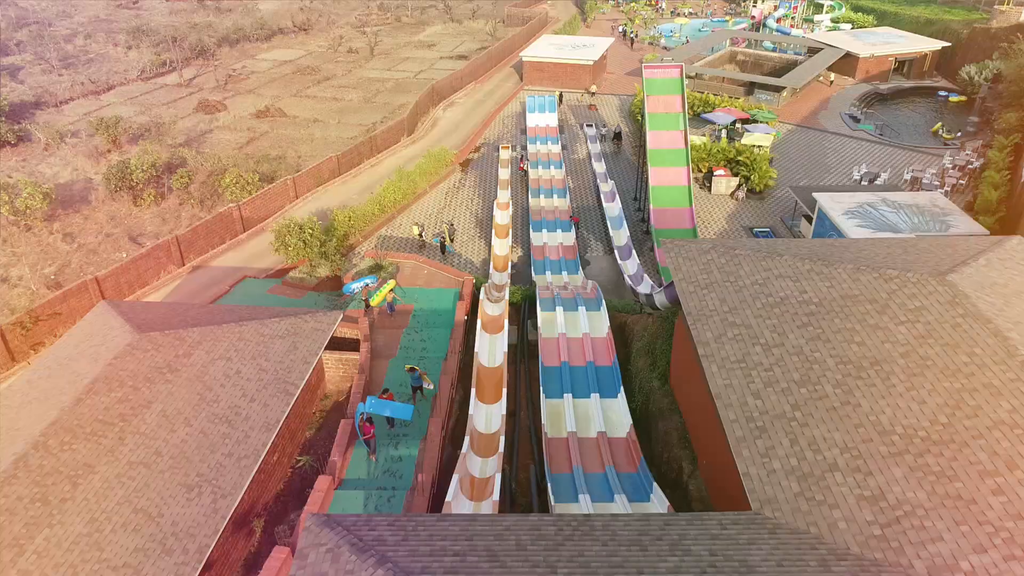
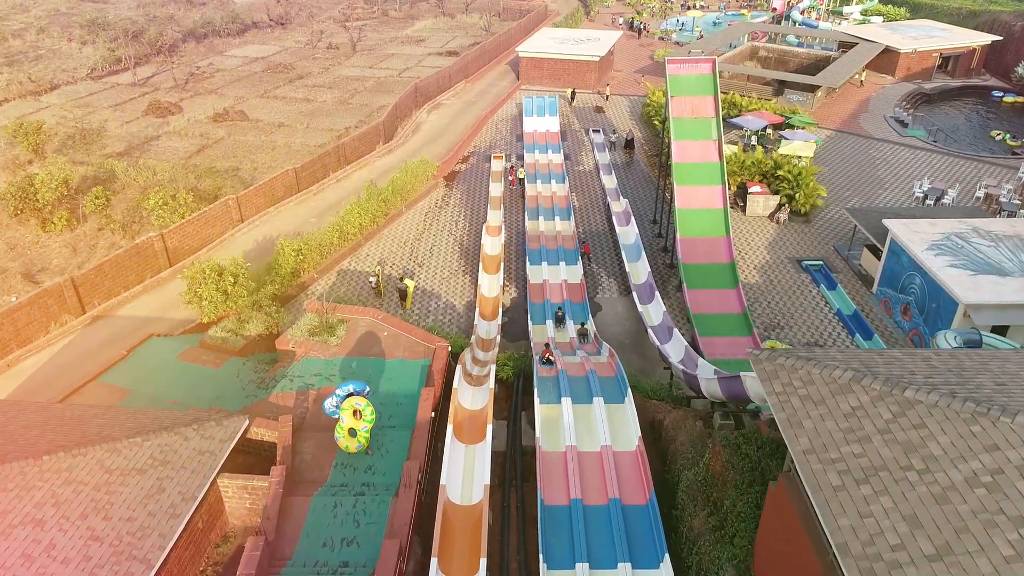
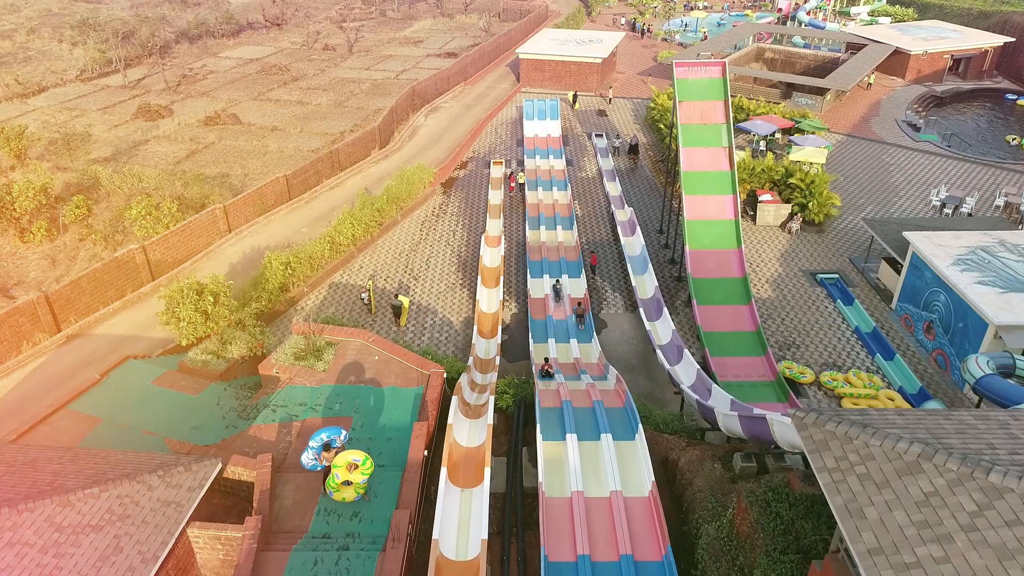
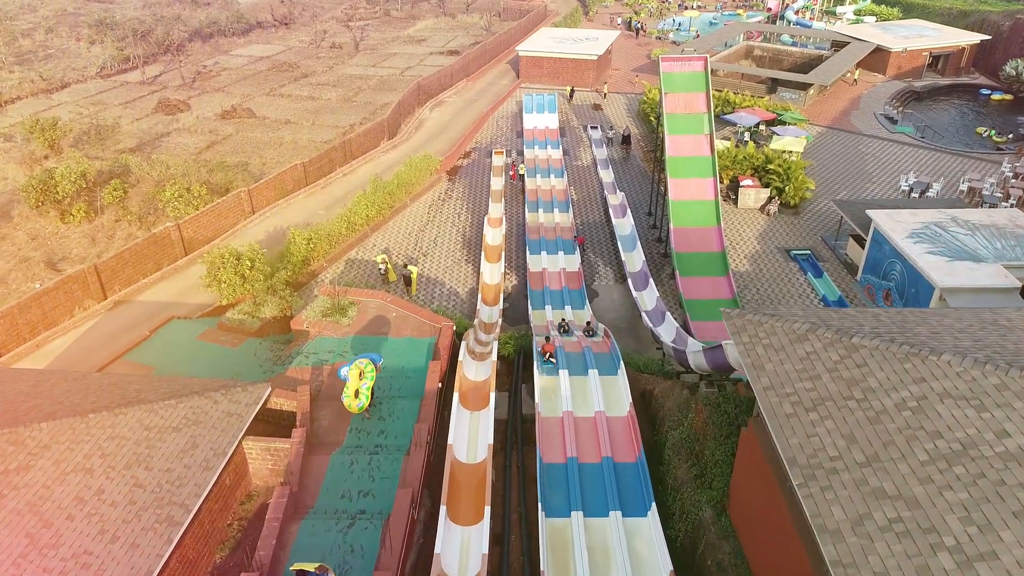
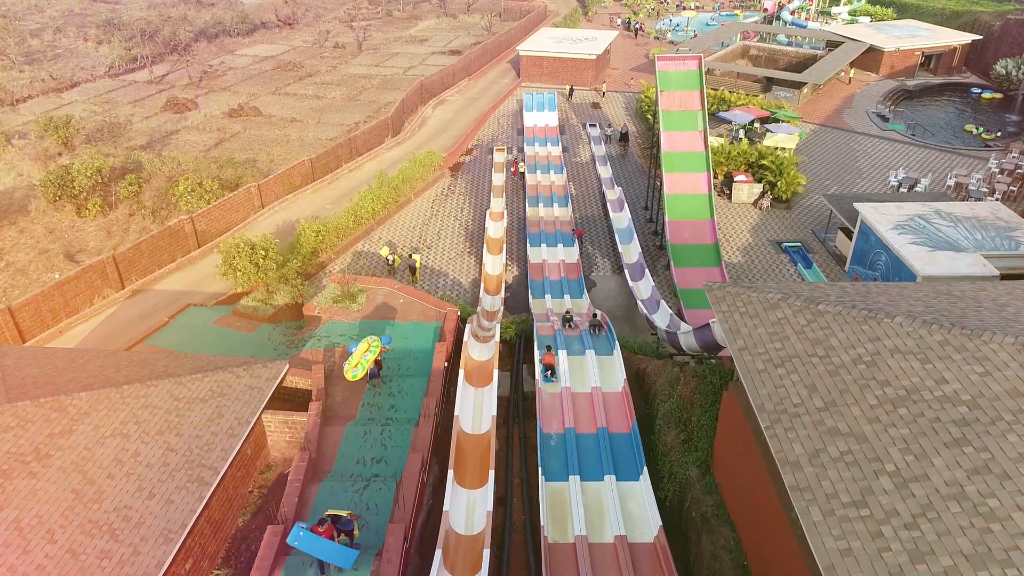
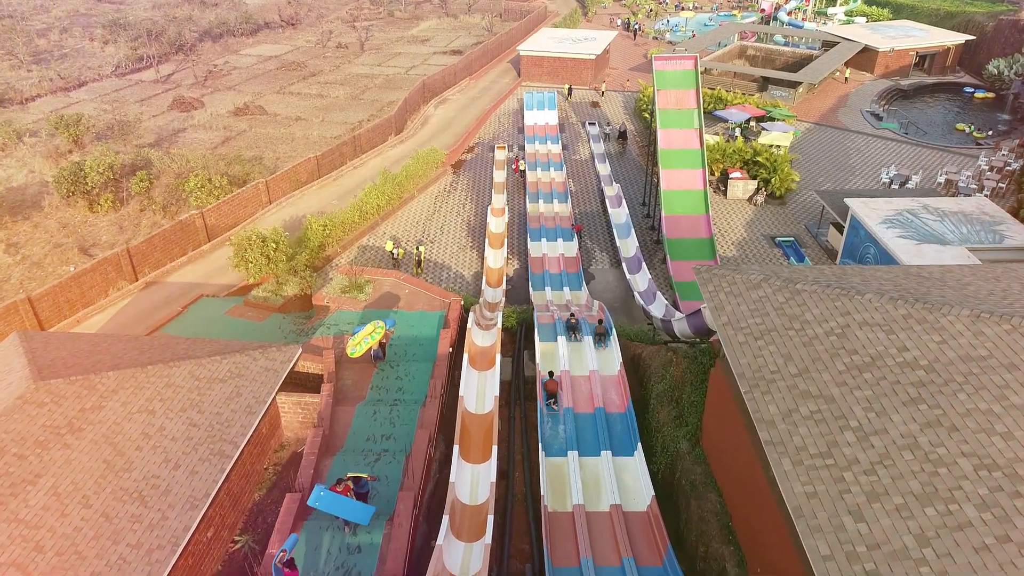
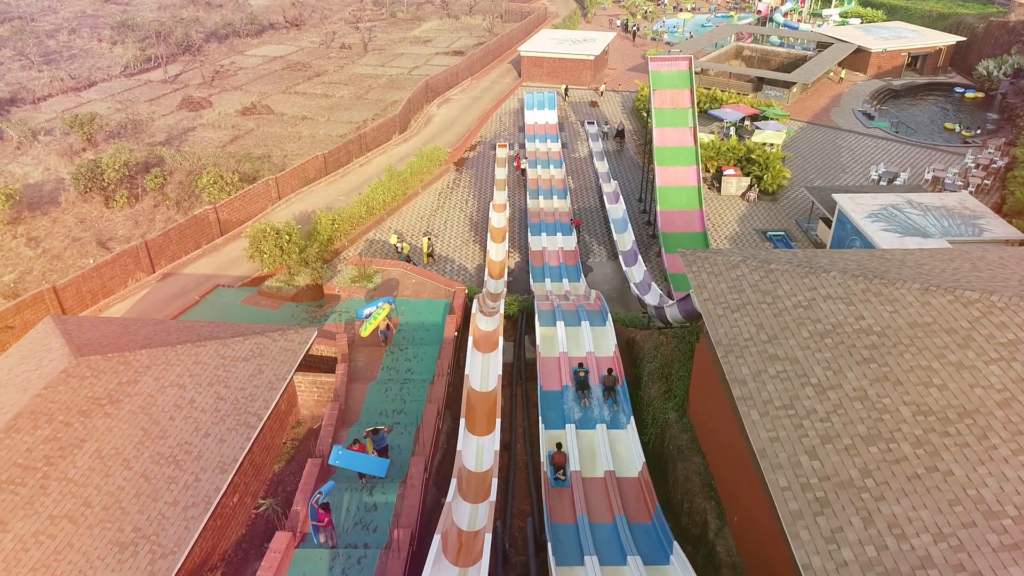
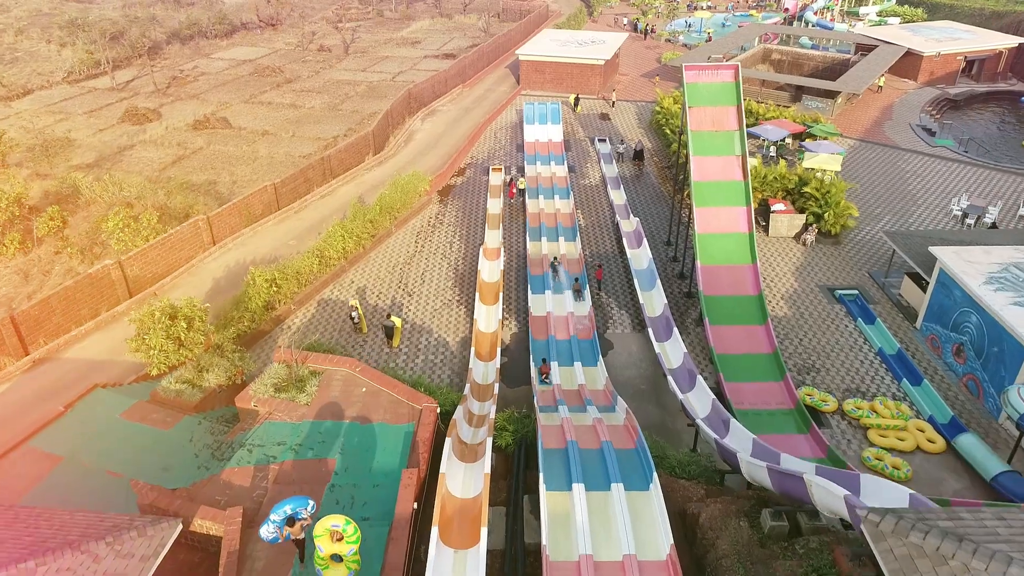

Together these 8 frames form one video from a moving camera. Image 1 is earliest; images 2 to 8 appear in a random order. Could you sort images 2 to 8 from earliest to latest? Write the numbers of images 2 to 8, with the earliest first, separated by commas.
7, 6, 5, 4, 2, 3, 8
